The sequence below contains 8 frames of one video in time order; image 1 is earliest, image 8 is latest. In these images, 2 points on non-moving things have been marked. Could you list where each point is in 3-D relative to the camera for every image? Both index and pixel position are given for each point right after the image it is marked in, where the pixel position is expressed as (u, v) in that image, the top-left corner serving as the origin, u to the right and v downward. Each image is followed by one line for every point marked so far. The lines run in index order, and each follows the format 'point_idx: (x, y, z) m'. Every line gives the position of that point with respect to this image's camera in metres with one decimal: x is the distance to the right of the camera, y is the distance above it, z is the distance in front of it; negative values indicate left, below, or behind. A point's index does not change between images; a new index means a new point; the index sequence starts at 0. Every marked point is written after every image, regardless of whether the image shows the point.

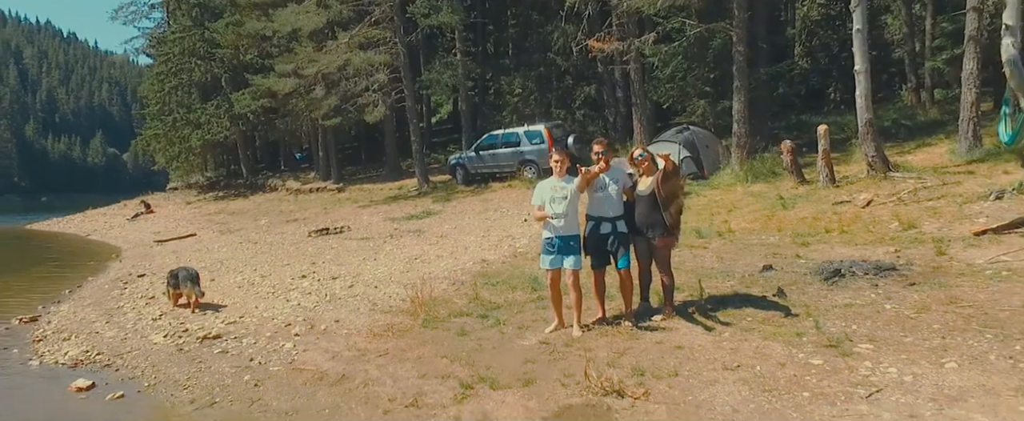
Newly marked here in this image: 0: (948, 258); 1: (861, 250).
0: (+4.3, -0.4, +7.2) m
1: (+3.9, -0.4, +8.2) m
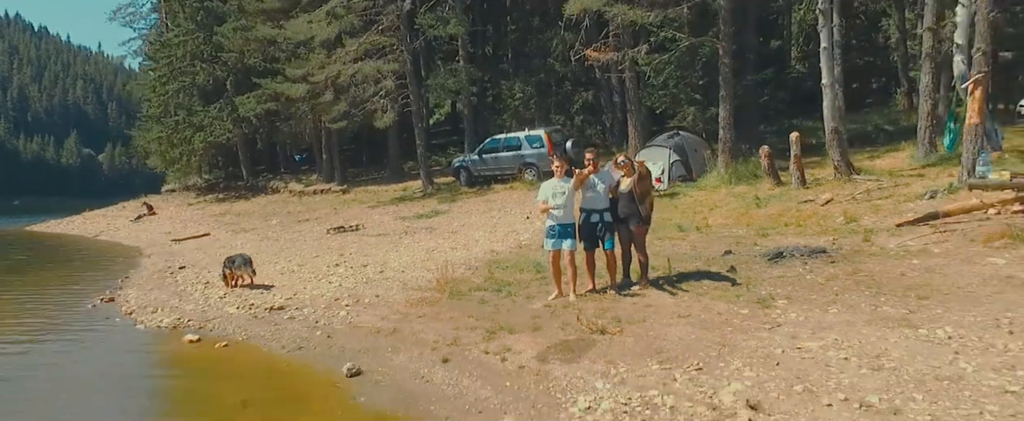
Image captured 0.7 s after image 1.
0: (+4.4, -0.4, +9.1) m
1: (+4.1, -0.3, +10.1) m
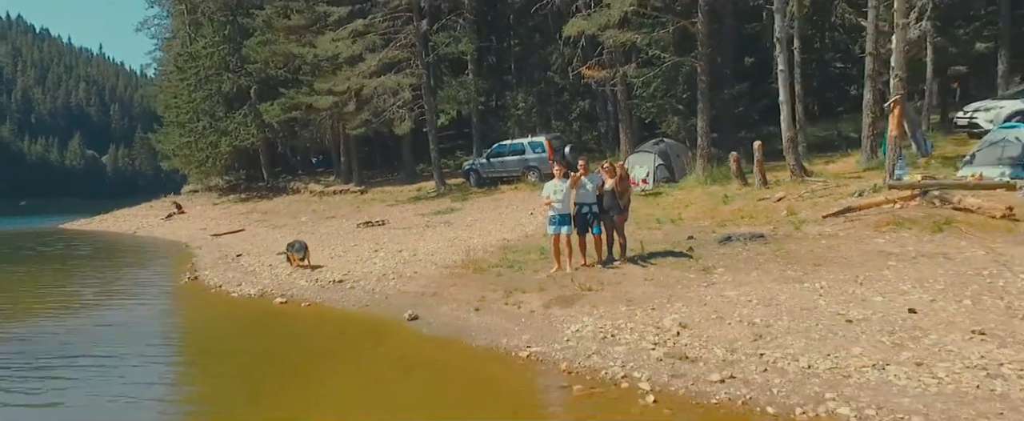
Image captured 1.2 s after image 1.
0: (+4.6, -0.3, +11.8) m
1: (+4.2, -0.2, +12.8) m
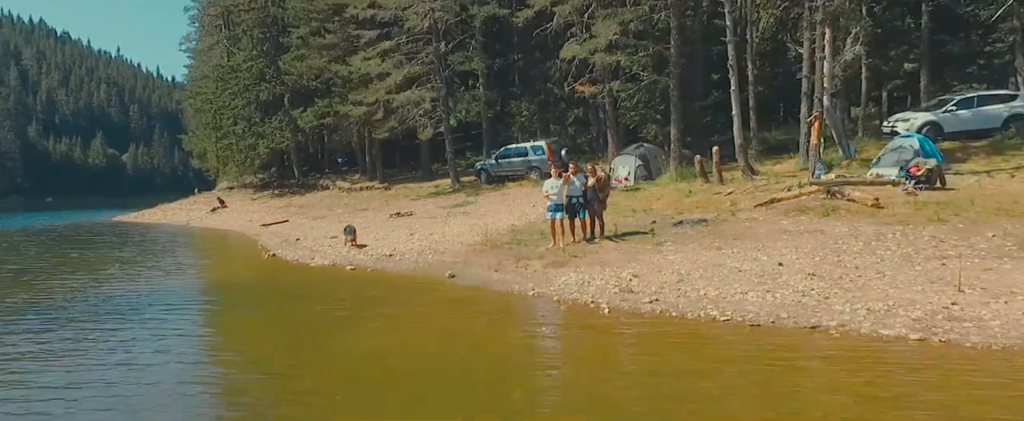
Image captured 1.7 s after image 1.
0: (+4.7, -0.1, +15.8) m
1: (+4.4, -0.1, +16.8) m
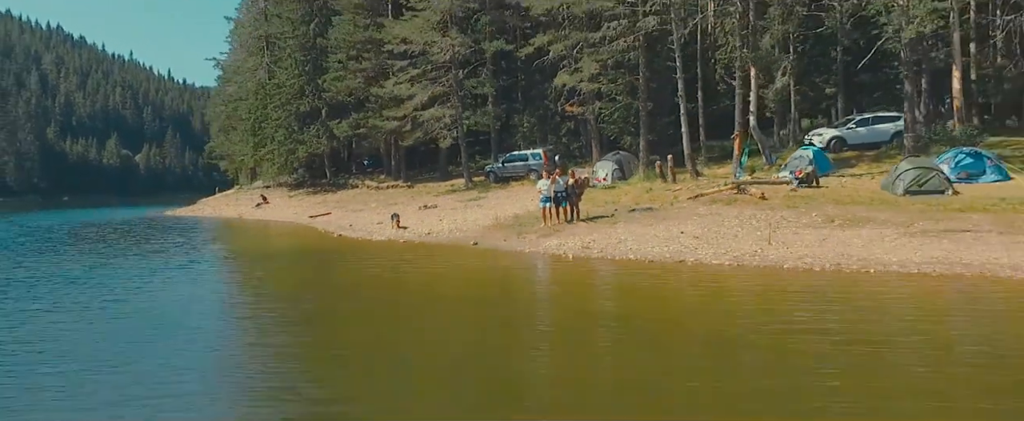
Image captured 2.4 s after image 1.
0: (+4.8, +0.2, +22.5) m
1: (+4.5, +0.2, +23.5) m
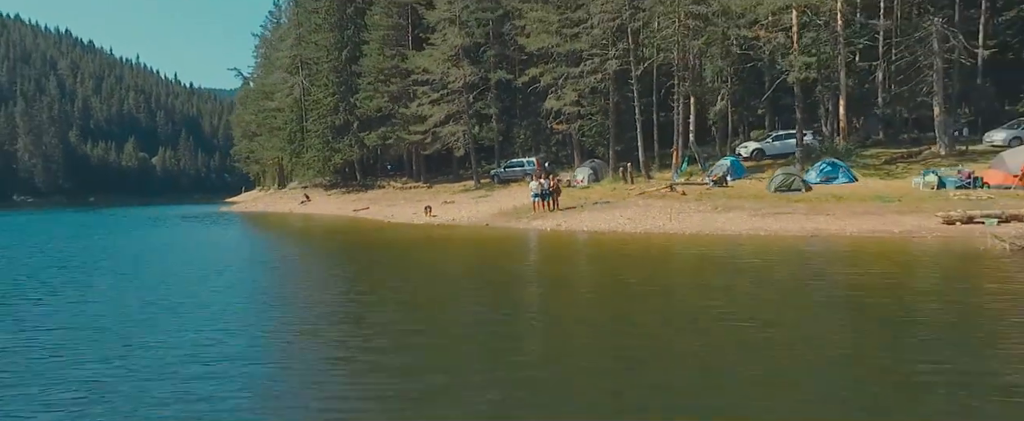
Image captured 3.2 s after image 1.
0: (+4.7, +0.5, +31.6) m
1: (+4.4, +0.5, +32.6) m
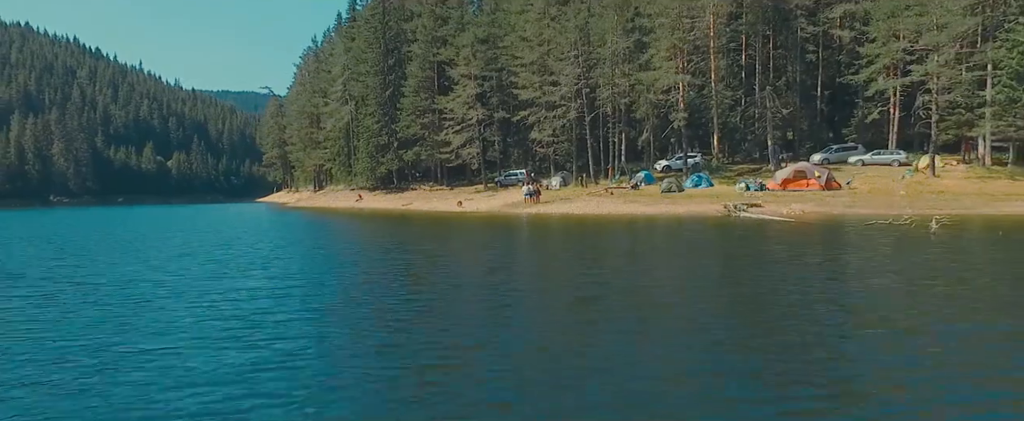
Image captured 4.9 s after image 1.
0: (+4.7, +1.0, +52.8) m
1: (+4.3, +1.0, +53.8) m
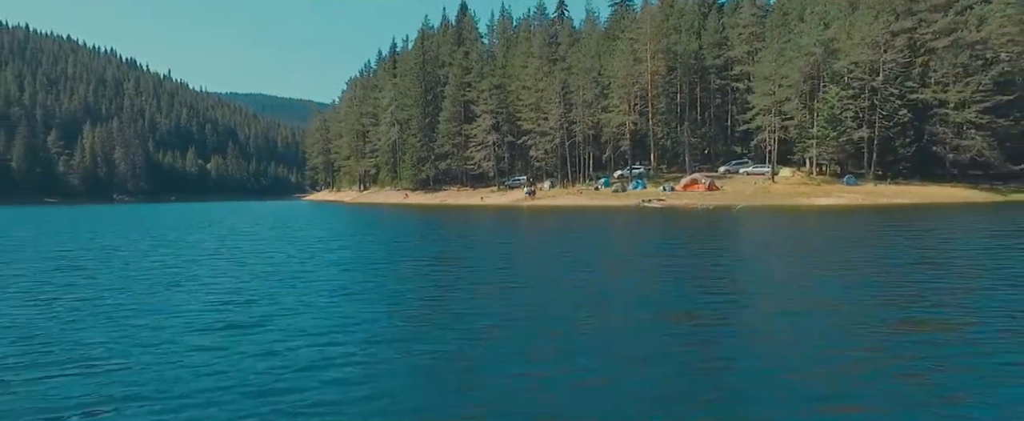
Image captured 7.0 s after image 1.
0: (+5.2, +1.7, +80.6) m
1: (+4.9, +1.7, +81.6) m
